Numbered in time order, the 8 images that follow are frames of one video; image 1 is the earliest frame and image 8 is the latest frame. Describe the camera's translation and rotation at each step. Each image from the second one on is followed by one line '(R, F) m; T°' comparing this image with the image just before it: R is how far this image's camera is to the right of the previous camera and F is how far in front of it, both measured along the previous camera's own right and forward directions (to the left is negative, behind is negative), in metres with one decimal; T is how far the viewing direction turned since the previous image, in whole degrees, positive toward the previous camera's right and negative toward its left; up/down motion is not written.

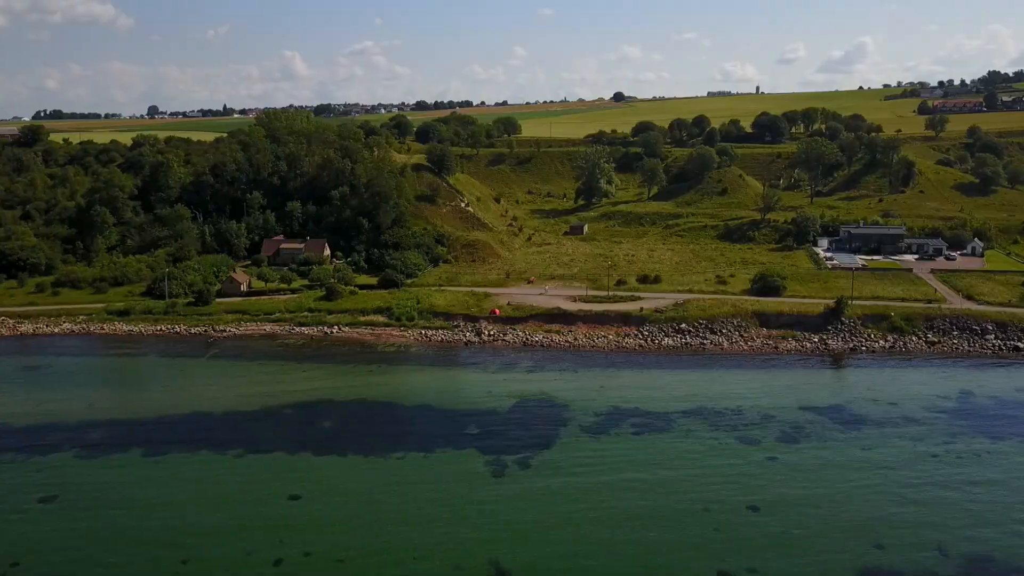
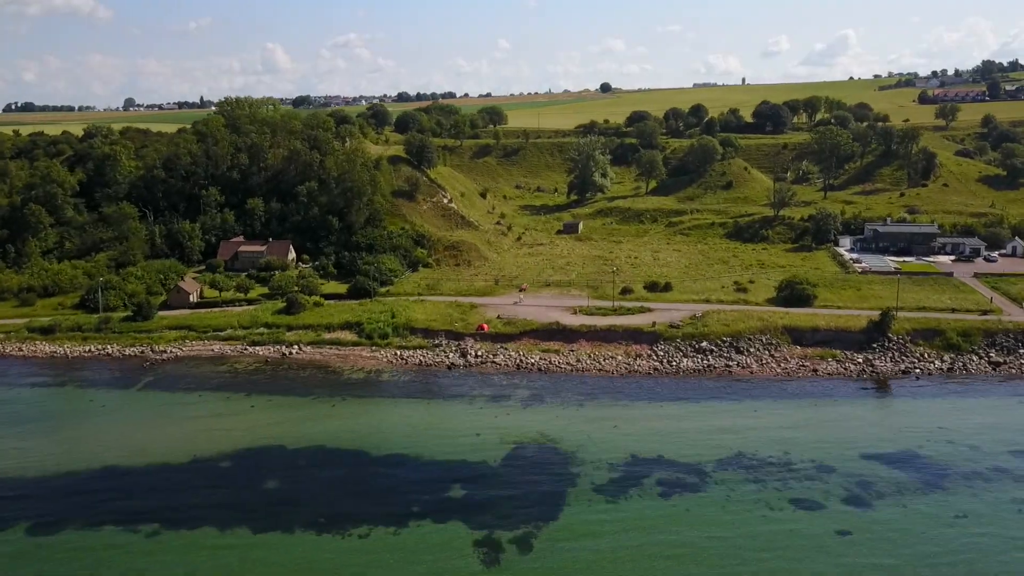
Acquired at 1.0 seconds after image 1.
(-0.3, +8.0) m; +1°
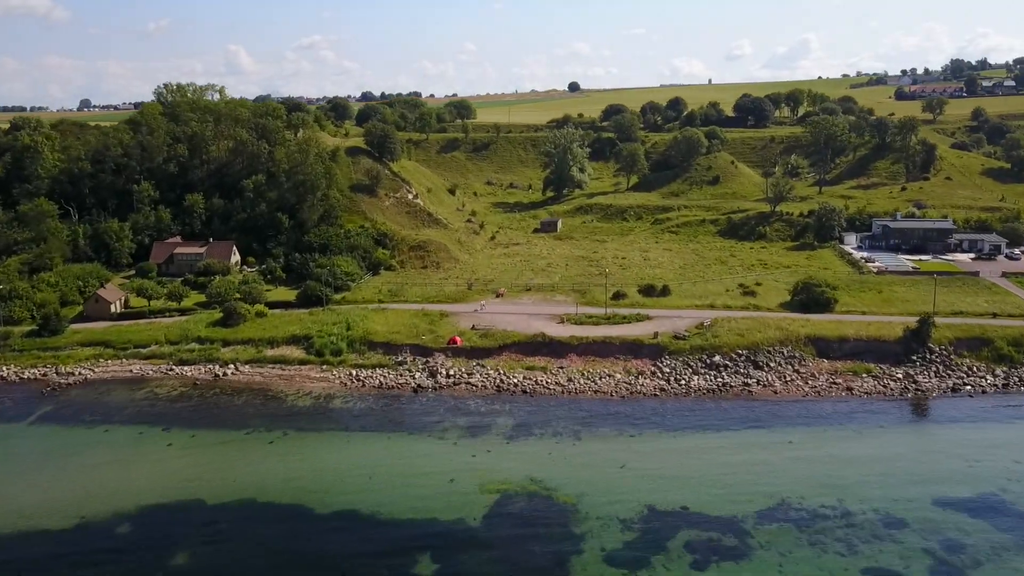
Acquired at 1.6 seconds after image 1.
(-0.5, +7.2) m; +2°
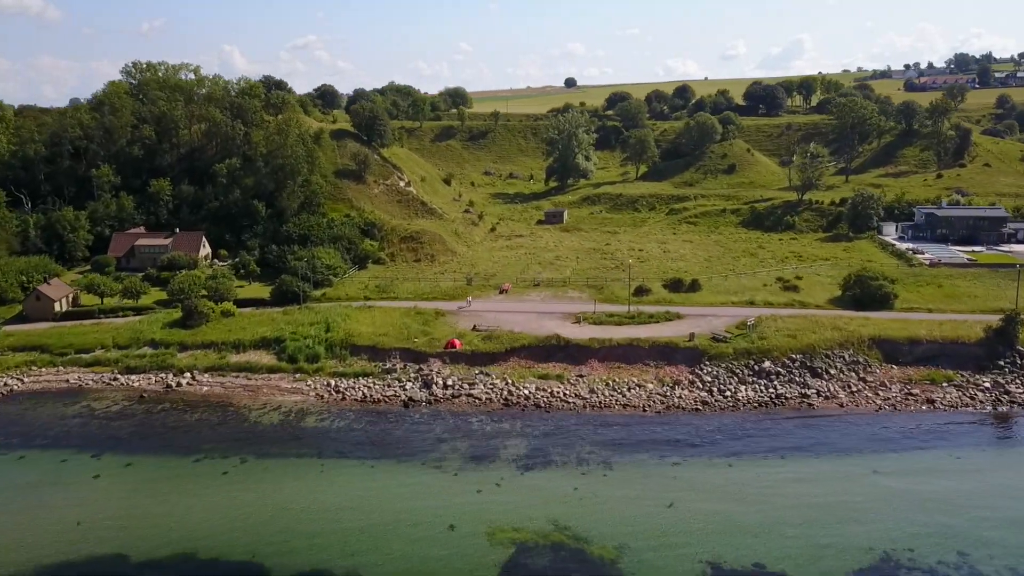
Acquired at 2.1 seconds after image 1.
(-0.6, +6.3) m; 0°
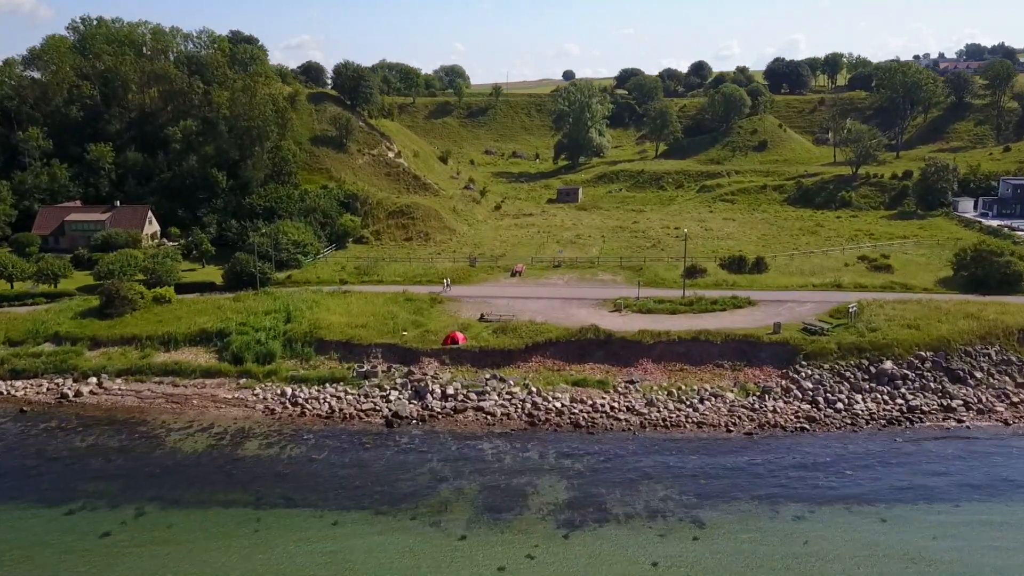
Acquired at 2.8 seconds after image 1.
(-0.9, +8.9) m; 0°
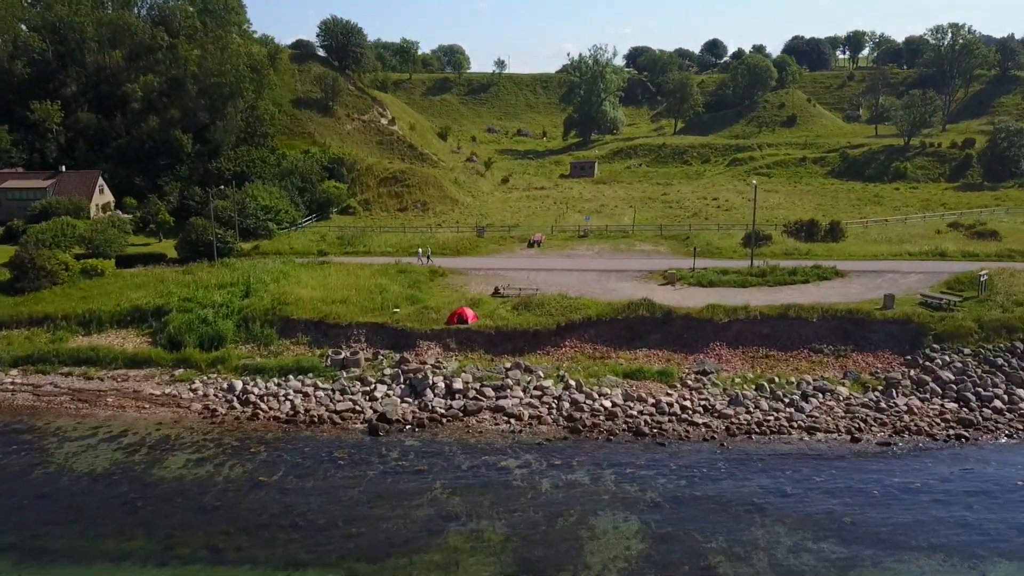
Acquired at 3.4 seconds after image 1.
(-0.7, +6.2) m; 0°
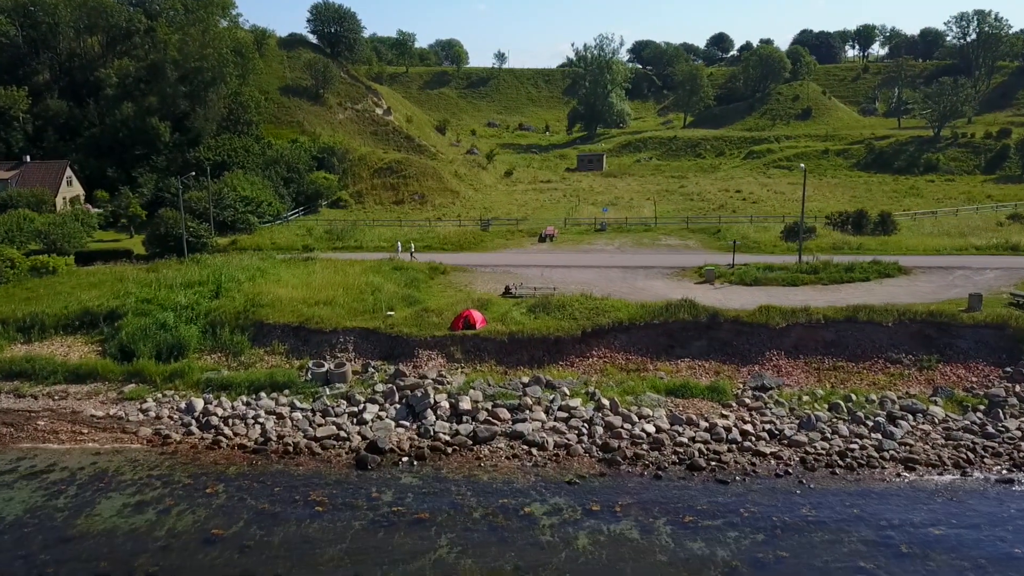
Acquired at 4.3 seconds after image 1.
(-0.4, +3.0) m; 0°
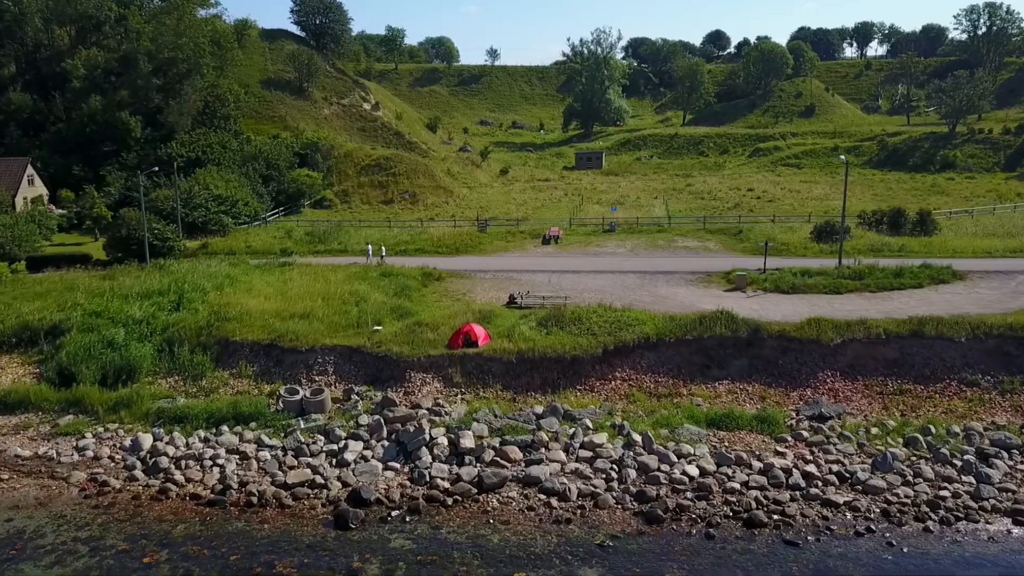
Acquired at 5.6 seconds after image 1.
(-0.3, +2.3) m; +1°
